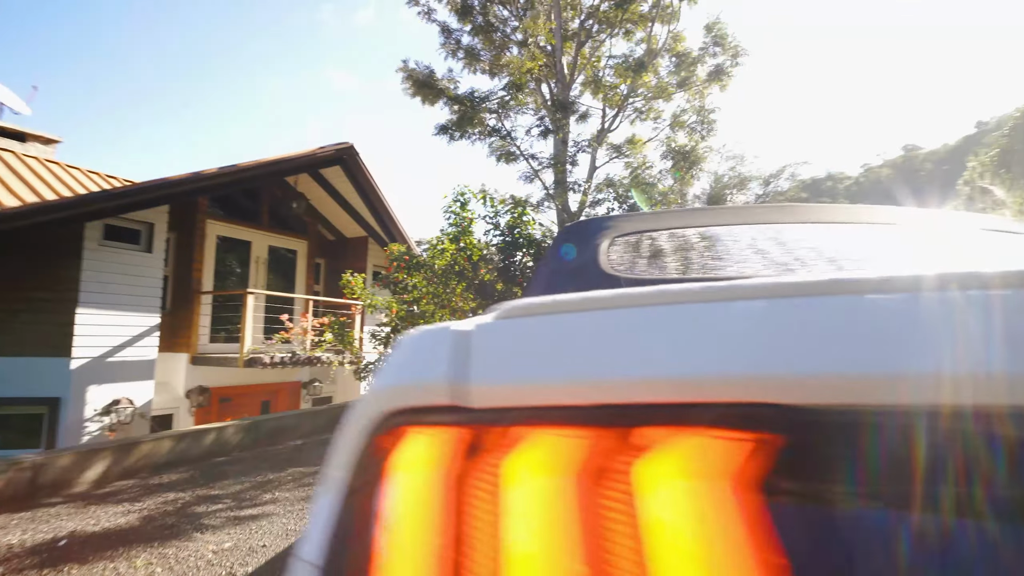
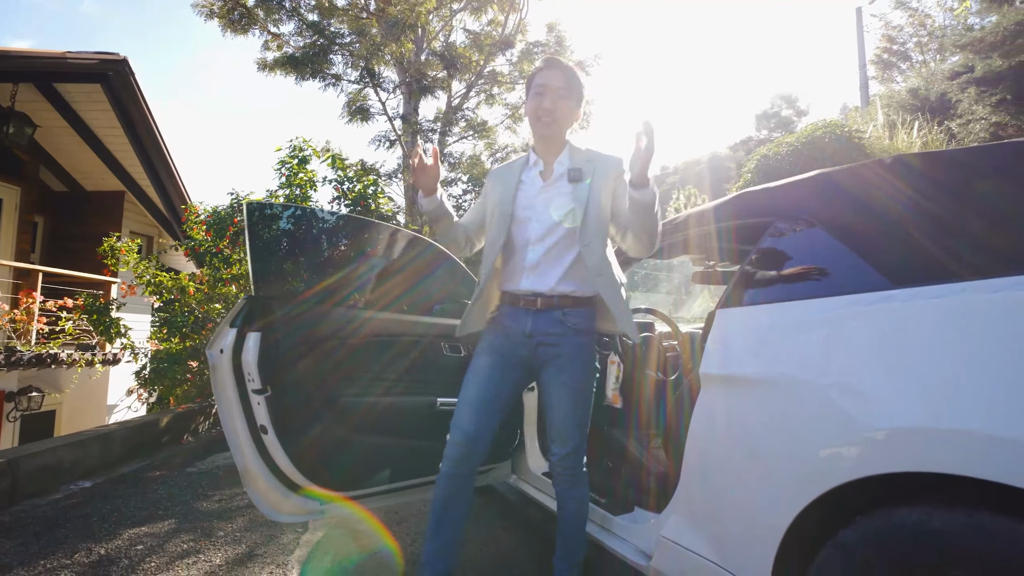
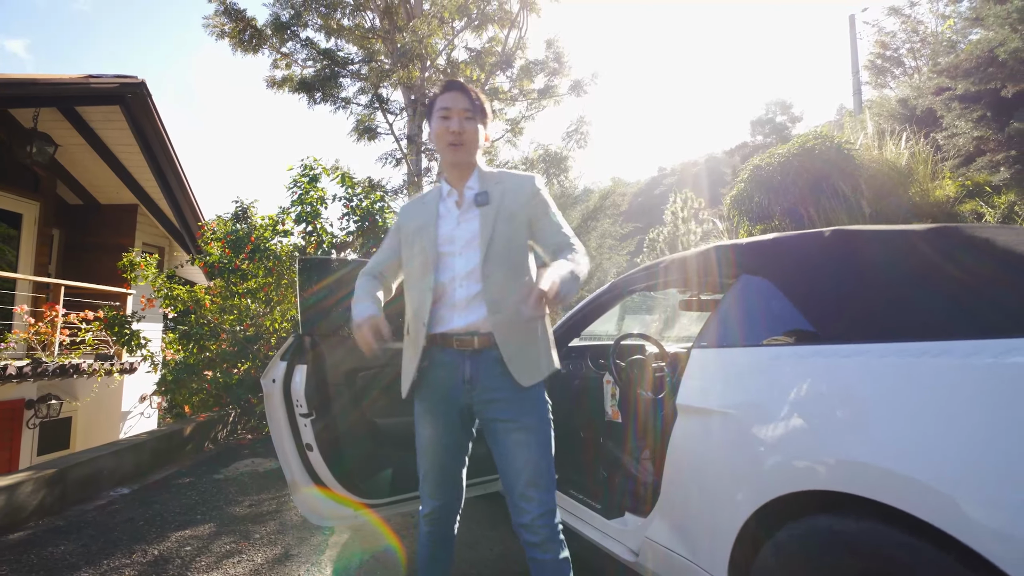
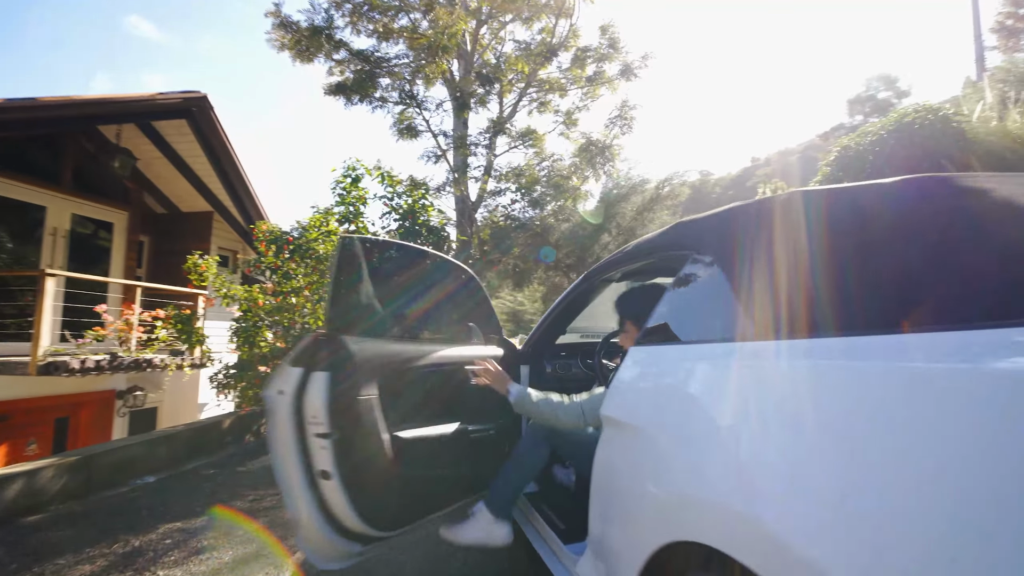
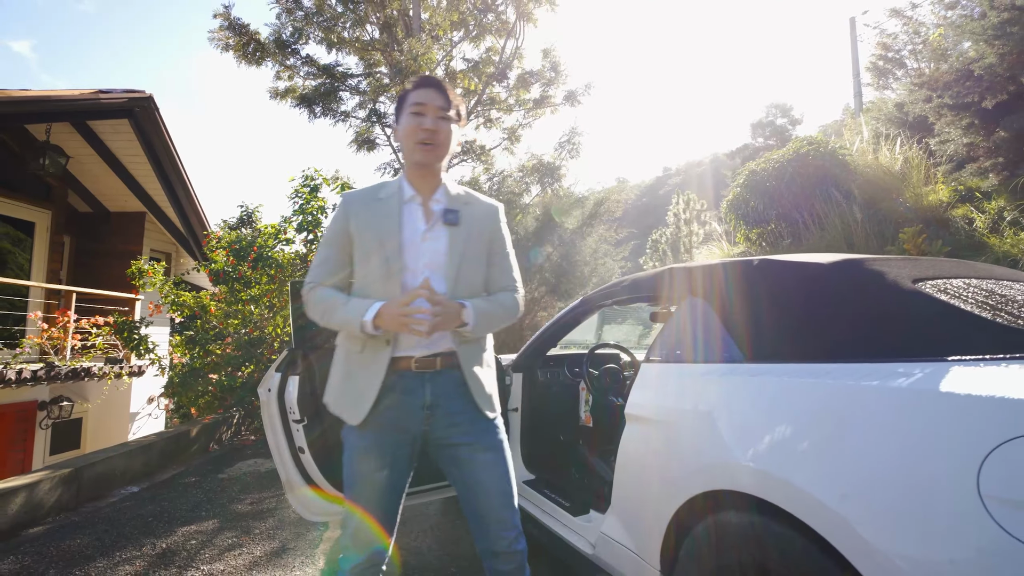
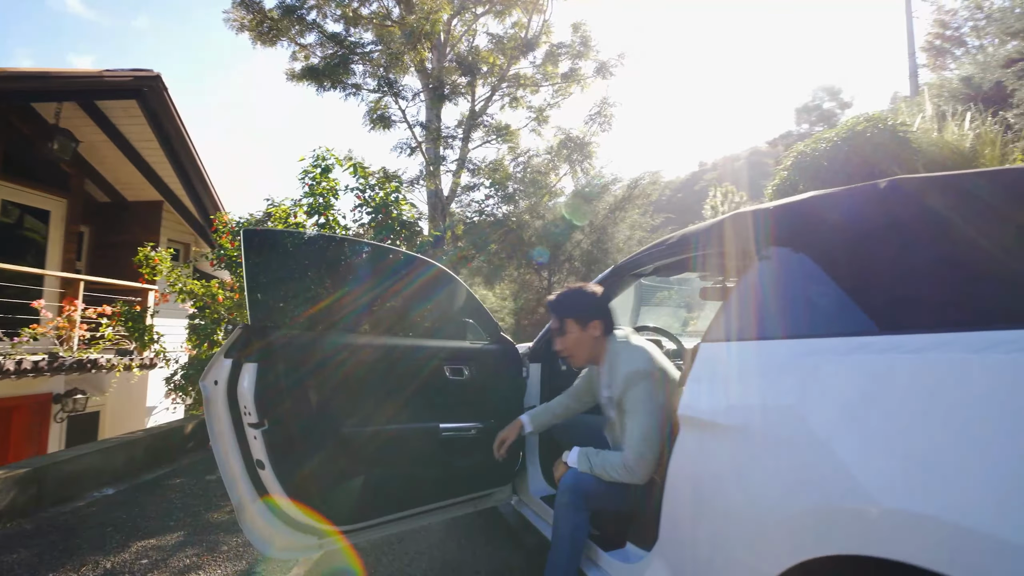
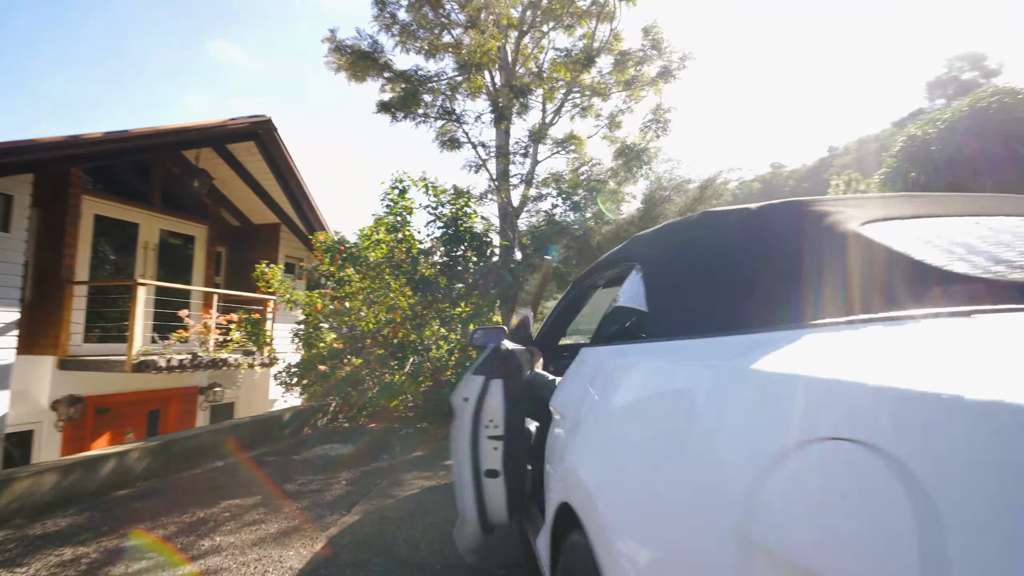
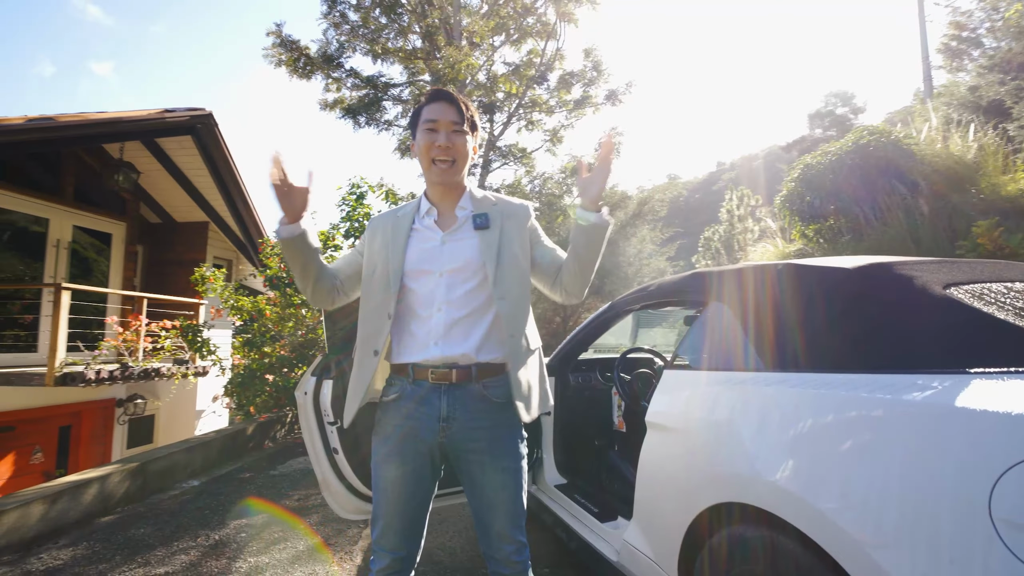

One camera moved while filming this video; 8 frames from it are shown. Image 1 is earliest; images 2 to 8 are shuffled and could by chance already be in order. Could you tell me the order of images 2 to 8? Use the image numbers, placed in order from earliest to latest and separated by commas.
7, 4, 6, 2, 3, 5, 8
